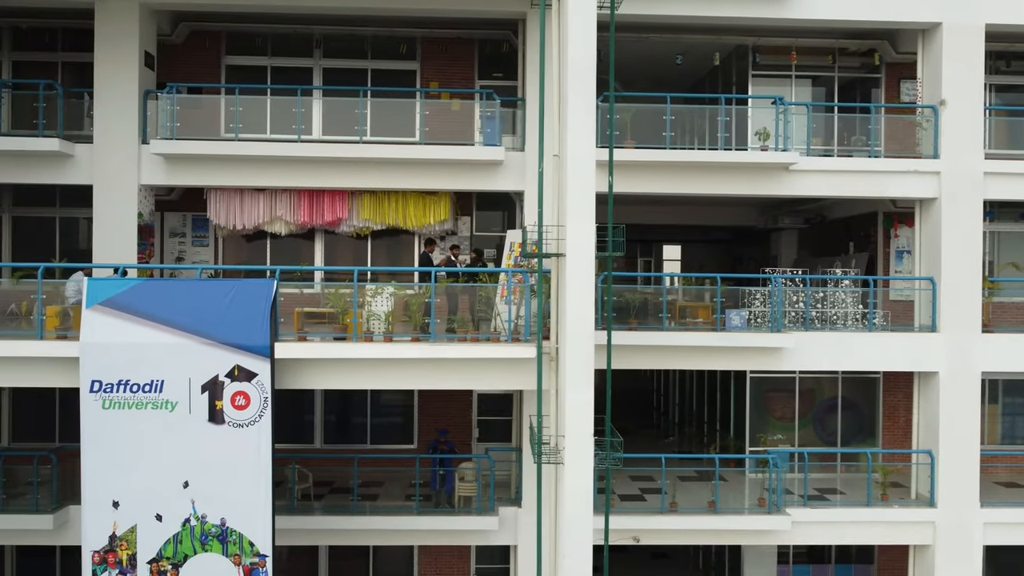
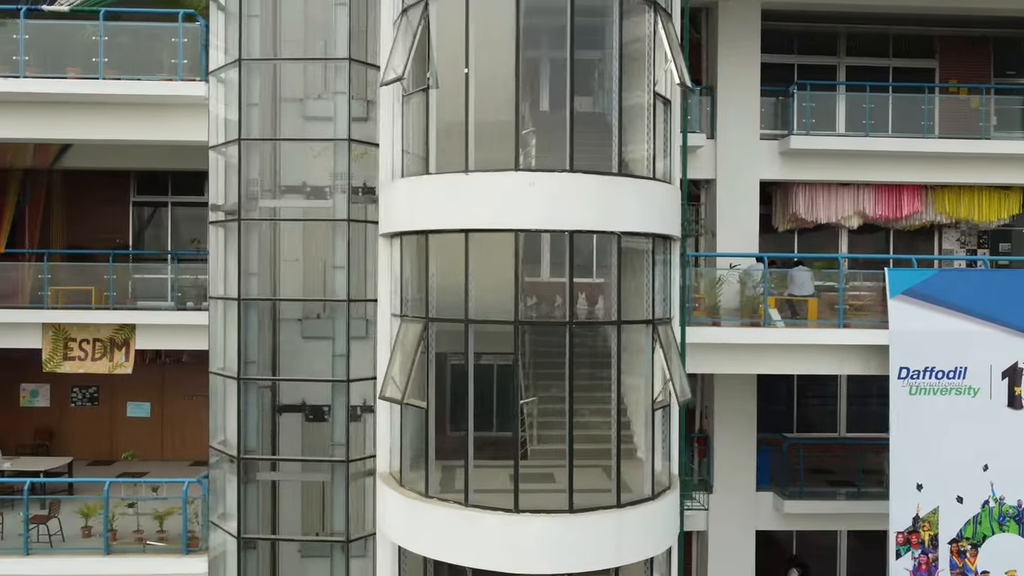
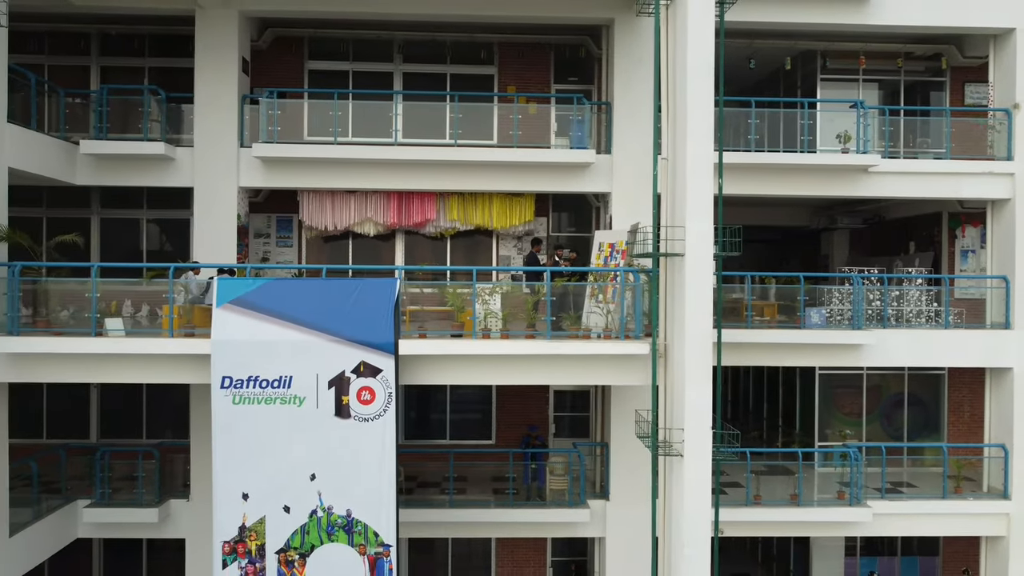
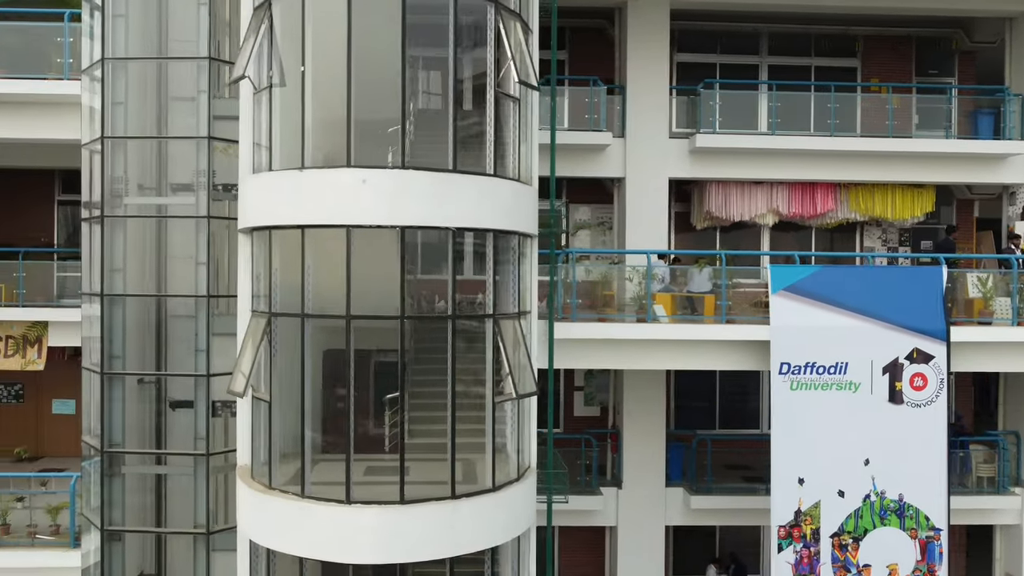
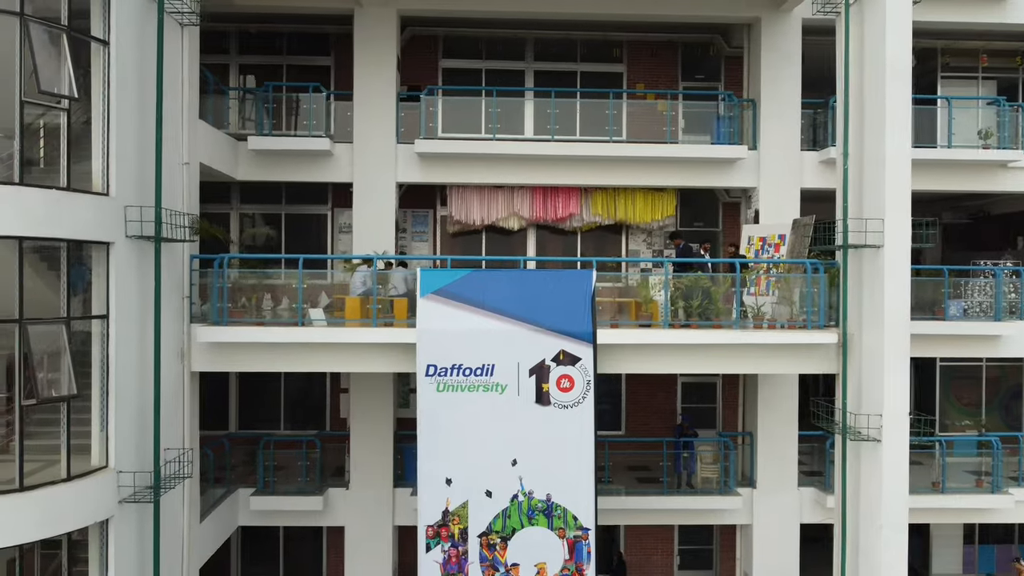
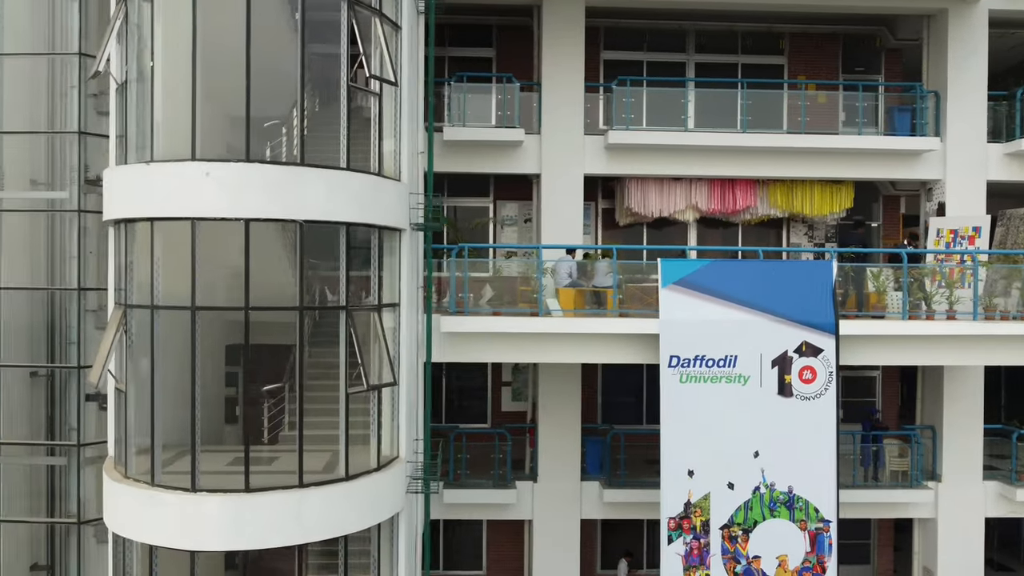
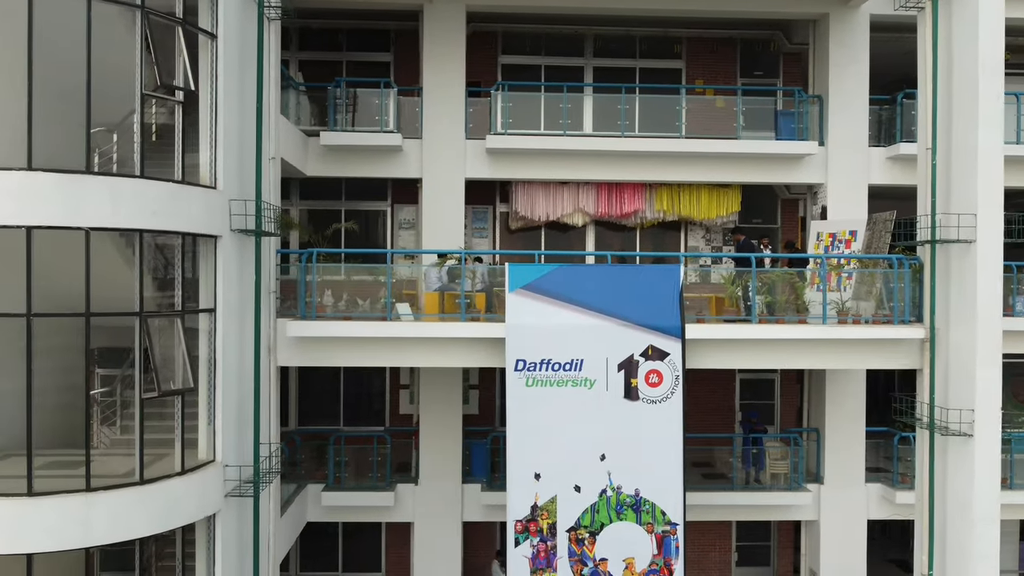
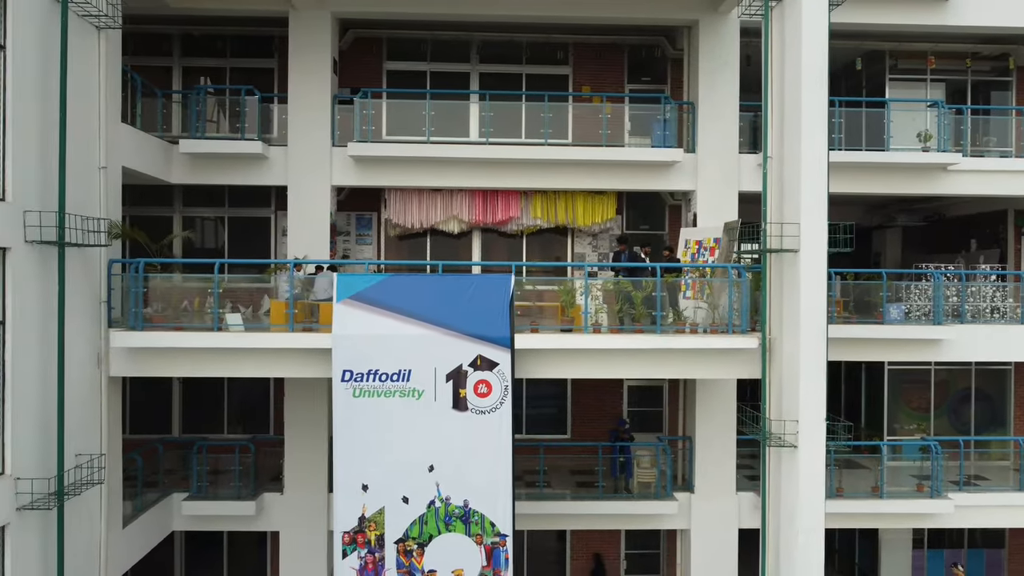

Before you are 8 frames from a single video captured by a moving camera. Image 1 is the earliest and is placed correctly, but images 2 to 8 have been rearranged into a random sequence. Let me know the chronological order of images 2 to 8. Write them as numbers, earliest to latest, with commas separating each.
3, 8, 5, 7, 6, 4, 2
